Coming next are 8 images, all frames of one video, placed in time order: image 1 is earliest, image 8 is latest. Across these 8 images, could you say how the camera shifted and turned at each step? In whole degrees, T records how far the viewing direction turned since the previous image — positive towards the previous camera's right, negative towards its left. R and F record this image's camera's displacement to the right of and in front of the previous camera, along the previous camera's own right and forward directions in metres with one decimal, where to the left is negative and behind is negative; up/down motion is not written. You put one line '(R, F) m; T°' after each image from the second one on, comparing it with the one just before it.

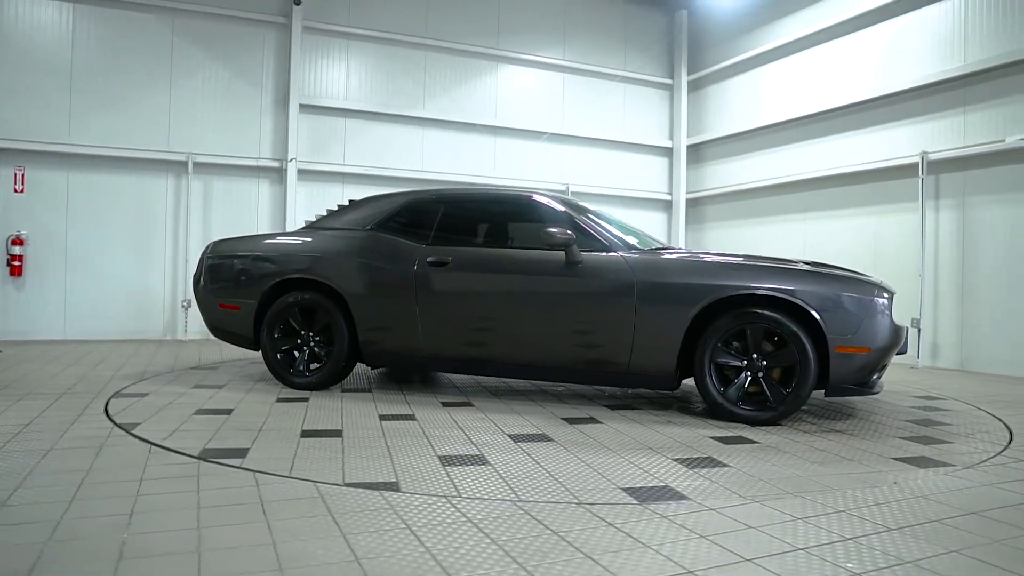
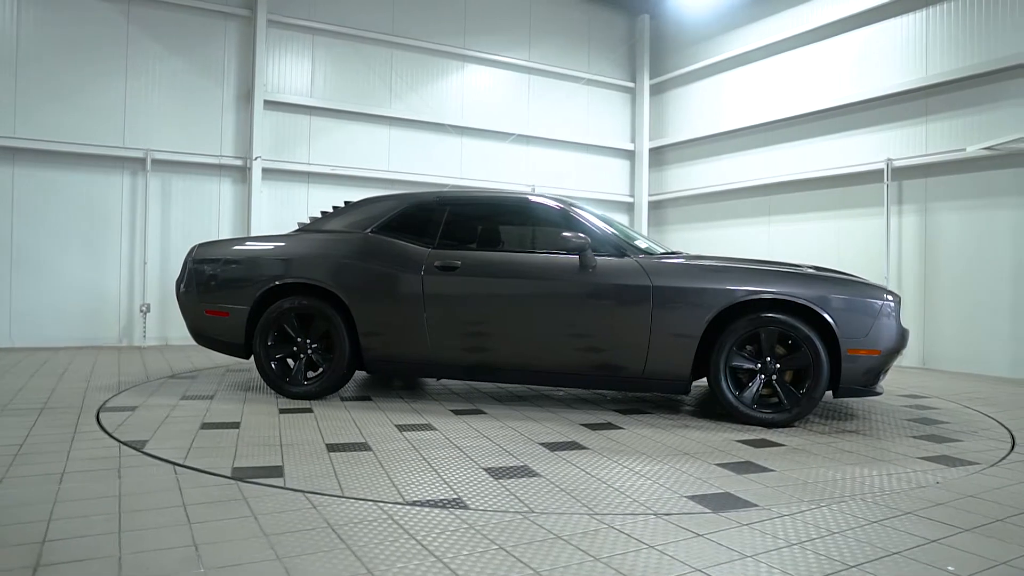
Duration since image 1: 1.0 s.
(-0.4, +0.1) m; +5°
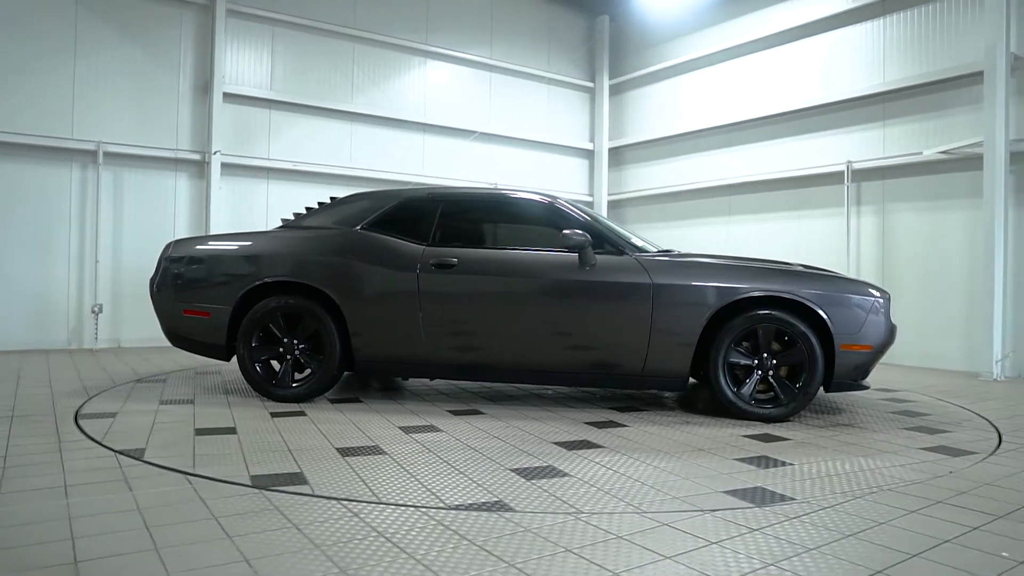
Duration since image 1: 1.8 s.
(-0.3, +0.1) m; +5°
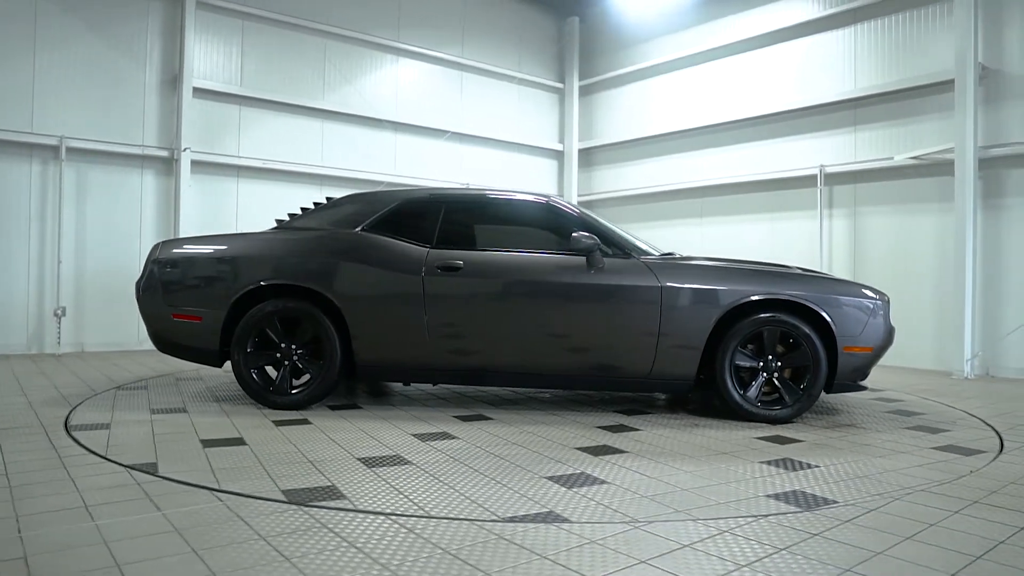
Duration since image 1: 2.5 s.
(-0.3, +0.1) m; +4°
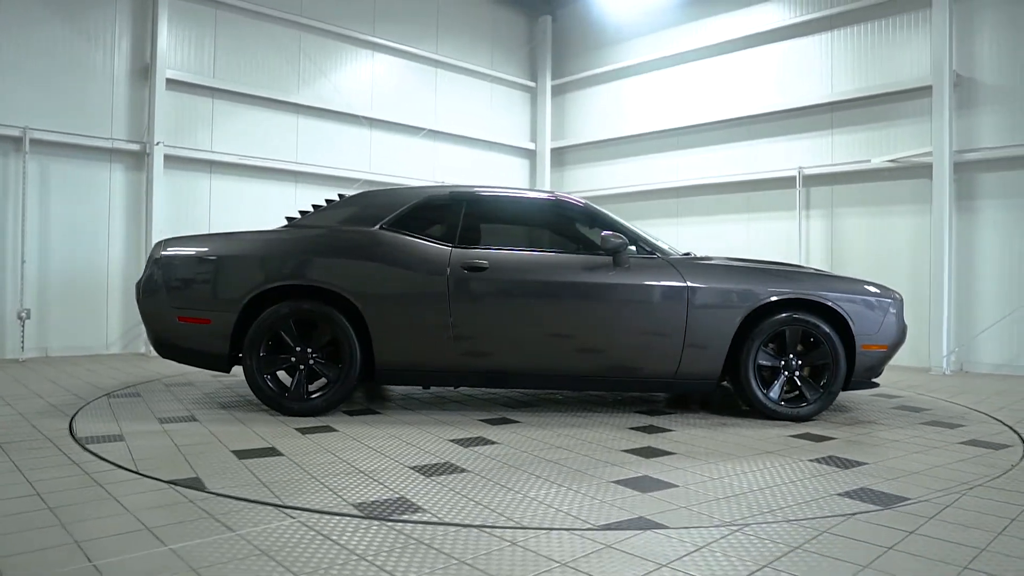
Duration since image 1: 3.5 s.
(-0.4, +0.1) m; +4°
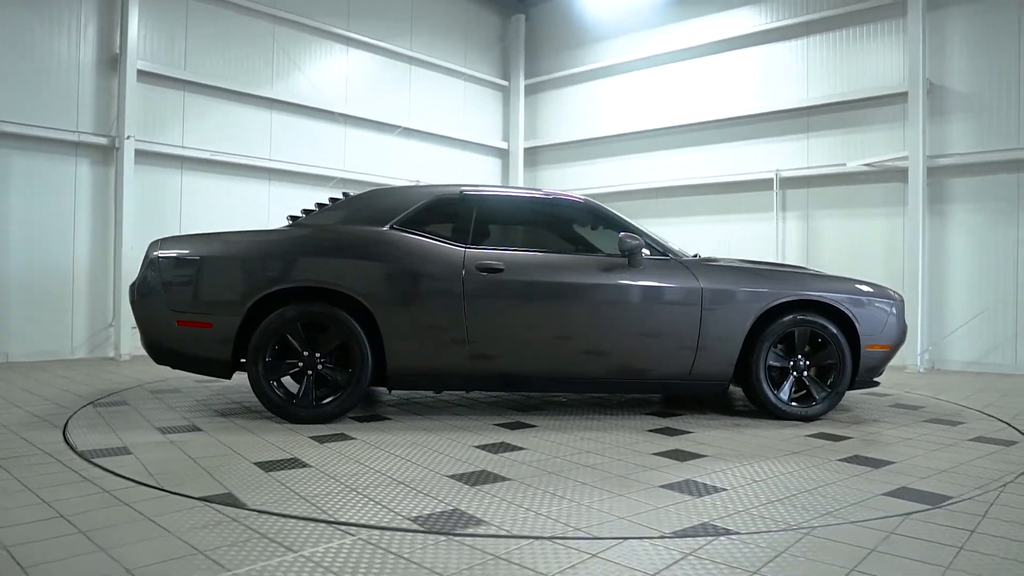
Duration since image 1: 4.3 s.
(-0.3, +0.1) m; +4°
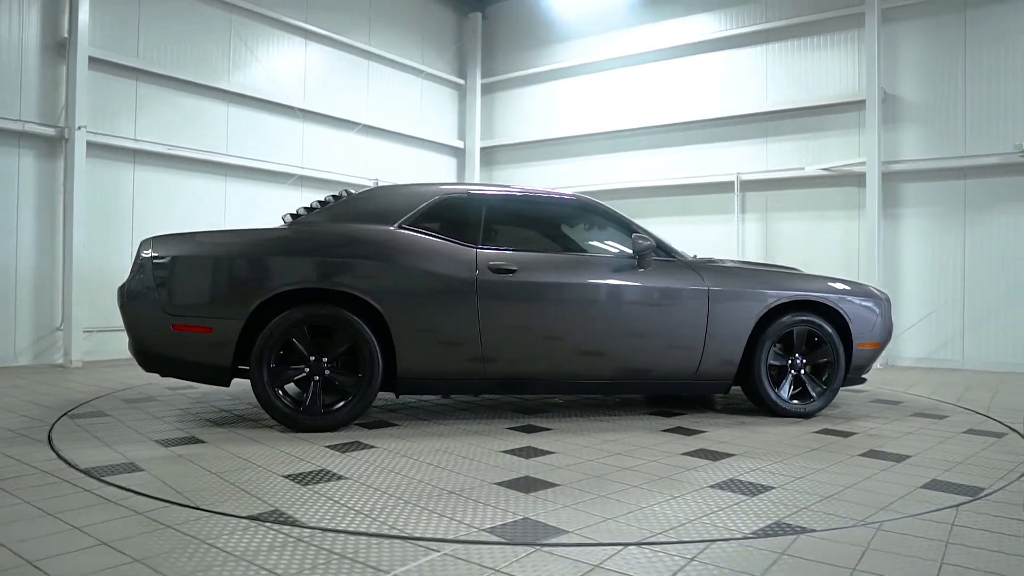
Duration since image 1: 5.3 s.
(-0.4, +0.1) m; +6°
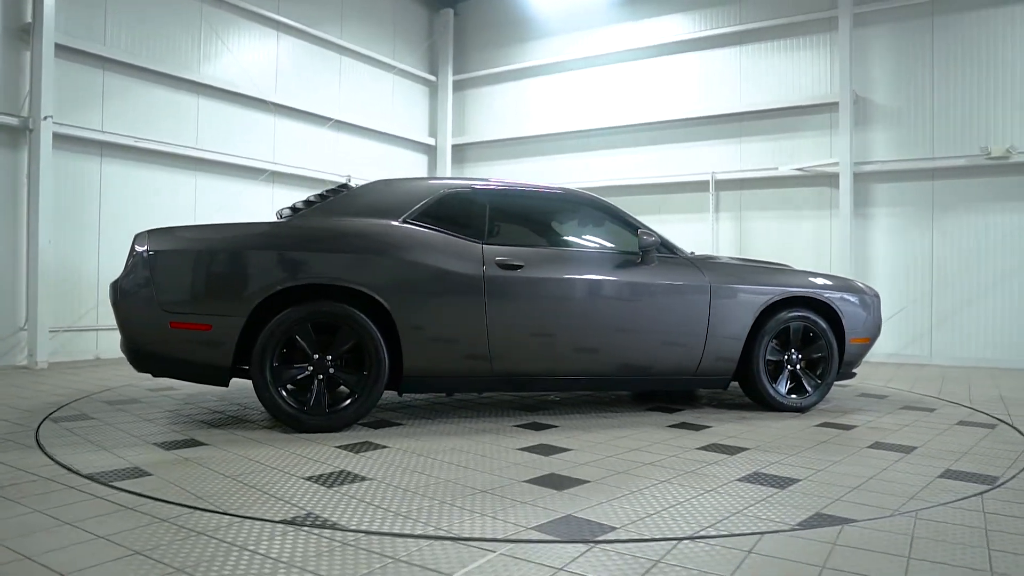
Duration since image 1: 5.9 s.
(-0.3, 0.0) m; +4°
